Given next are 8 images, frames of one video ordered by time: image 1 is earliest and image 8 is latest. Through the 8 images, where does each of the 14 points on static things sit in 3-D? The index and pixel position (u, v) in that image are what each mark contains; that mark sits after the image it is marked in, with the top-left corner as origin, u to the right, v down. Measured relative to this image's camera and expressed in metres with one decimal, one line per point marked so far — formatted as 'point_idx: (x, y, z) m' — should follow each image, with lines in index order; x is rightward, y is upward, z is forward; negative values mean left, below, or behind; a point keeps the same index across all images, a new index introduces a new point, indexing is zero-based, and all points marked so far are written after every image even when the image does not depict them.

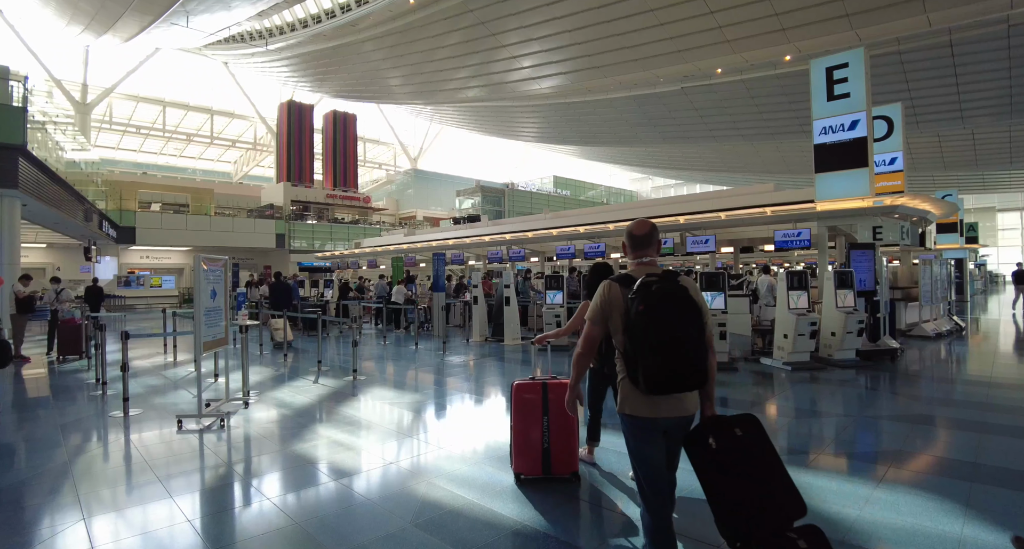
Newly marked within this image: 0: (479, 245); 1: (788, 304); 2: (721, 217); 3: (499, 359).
0: (-1.2, +1.1, +18.9) m
1: (+5.0, -0.5, +9.2) m
2: (+5.6, +1.5, +13.6) m
3: (-0.2, -1.5, +9.5) m
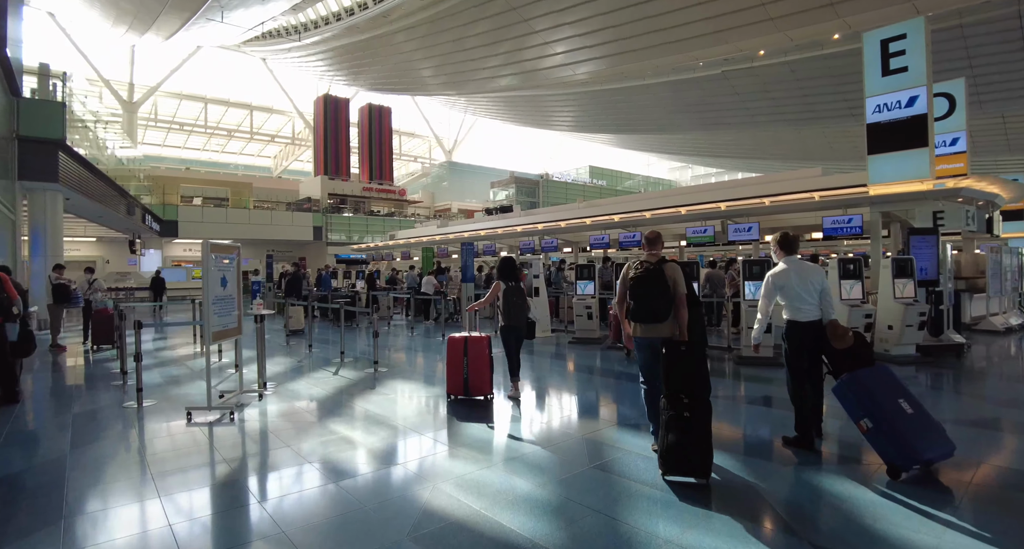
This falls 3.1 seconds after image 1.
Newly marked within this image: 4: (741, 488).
0: (0.0, +1.4, +18.6) m
1: (+5.5, -0.3, +8.6) m
2: (+6.3, +1.8, +12.8) m
3: (+0.3, -1.4, +9.2) m
4: (+1.6, -1.5, +3.7) m
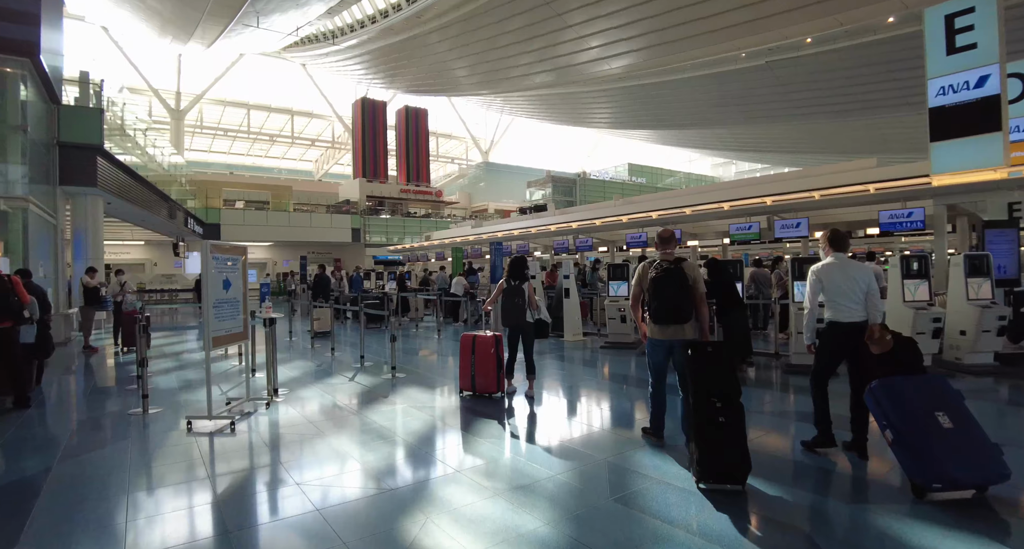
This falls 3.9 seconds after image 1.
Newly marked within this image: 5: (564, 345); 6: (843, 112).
0: (+1.2, +1.4, +18.2) m
1: (+5.9, -0.3, +7.8) m
2: (+7.1, +1.8, +12.0) m
3: (+0.9, -1.4, +8.8) m
4: (+1.7, -1.5, +3.2) m
5: (+1.0, -1.3, +9.2) m
6: (+12.5, +6.1, +19.3) m
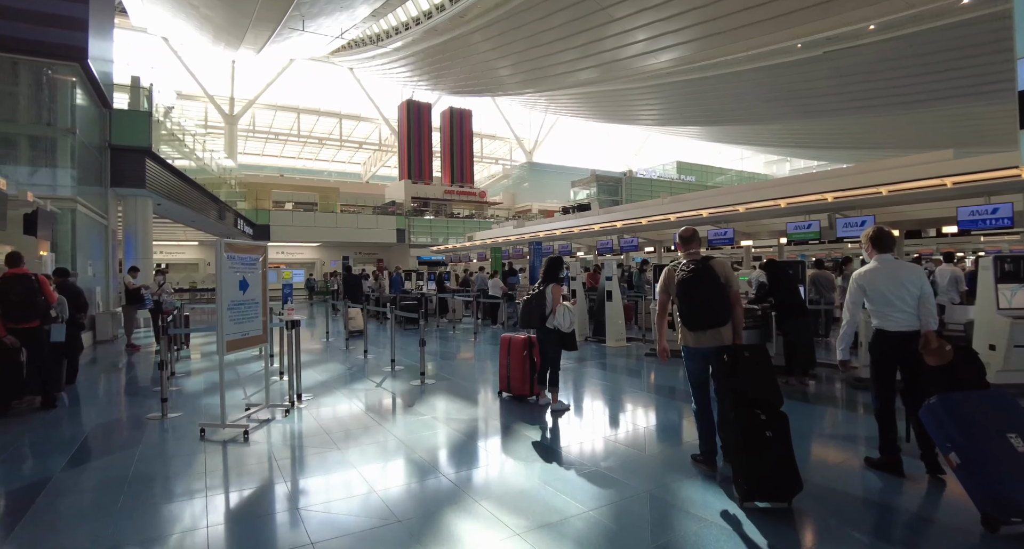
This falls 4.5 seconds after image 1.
0: (+2.6, +1.4, +17.6) m
1: (+6.5, -0.4, +6.9) m
2: (+8.0, +1.8, +10.9) m
3: (+1.5, -1.4, +8.3) m
4: (+1.9, -1.6, +2.6) m
5: (+1.6, -1.3, +8.7) m
6: (+14.0, +6.0, +17.8) m
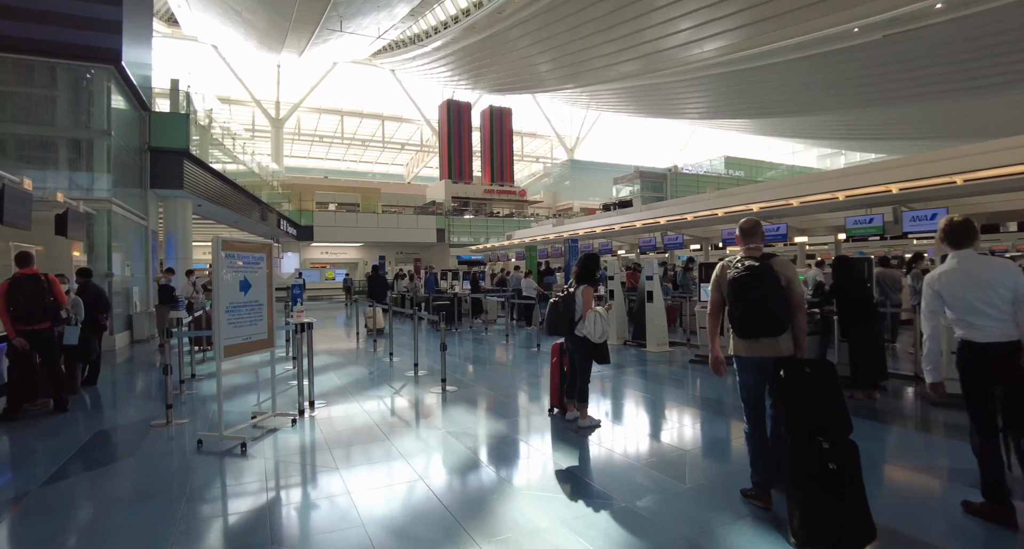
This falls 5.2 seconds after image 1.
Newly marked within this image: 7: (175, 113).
0: (+3.9, +1.4, +16.9) m
1: (+6.8, -0.3, +5.9) m
2: (+8.7, +1.8, +9.8) m
3: (+2.0, -1.4, +7.8) m
4: (+1.9, -1.6, +2.1) m
5: (+2.2, -1.3, +8.1) m
6: (+15.2, +6.1, +16.1) m
7: (-6.7, +3.2, +10.2) m
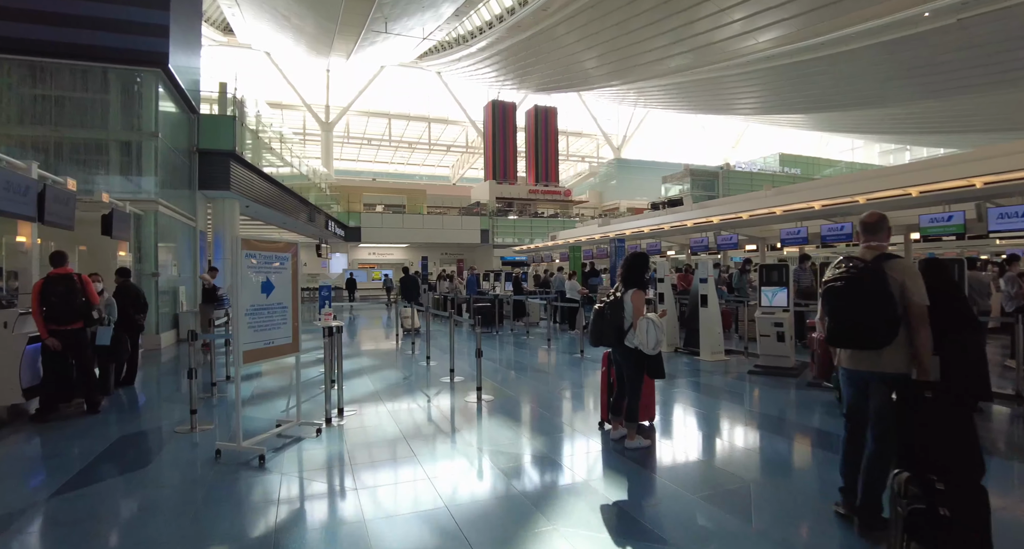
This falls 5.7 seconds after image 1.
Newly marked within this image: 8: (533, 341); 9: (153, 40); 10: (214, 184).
0: (+5.3, +1.4, +16.1) m
1: (+7.2, -0.4, +4.9) m
2: (+9.4, +1.7, +8.6) m
3: (+2.6, -1.4, +7.2) m
4: (+2.0, -1.6, +1.5) m
5: (+2.8, -1.4, +7.5) m
6: (+16.5, +6.0, +14.4) m
7: (-5.9, +3.2, +10.4) m
8: (+0.5, -1.4, +10.9) m
9: (-5.7, +3.7, +8.1) m
10: (-5.9, +1.8, +10.2) m
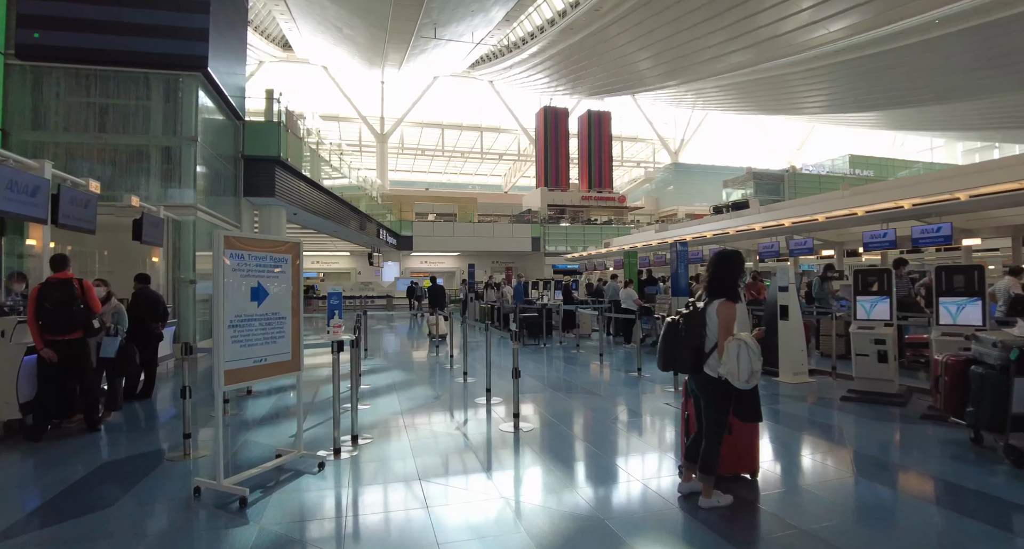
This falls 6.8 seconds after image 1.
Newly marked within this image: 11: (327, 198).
0: (+6.8, +1.1, +14.9) m
1: (+7.6, -0.4, +3.4) m
2: (+10.1, +1.6, +7.0) m
3: (+3.2, -1.5, +6.2) m
4: (+2.0, -1.6, +0.6) m
5: (+3.4, -1.5, +6.5) m
6: (+17.8, +5.8, +12.0) m
7: (-4.9, +3.1, +10.4) m
8: (+1.4, -1.6, +10.1) m
9: (-5.0, +3.6, +8.0) m
10: (-5.0, +1.7, +10.1) m
11: (-5.2, +2.2, +14.3) m
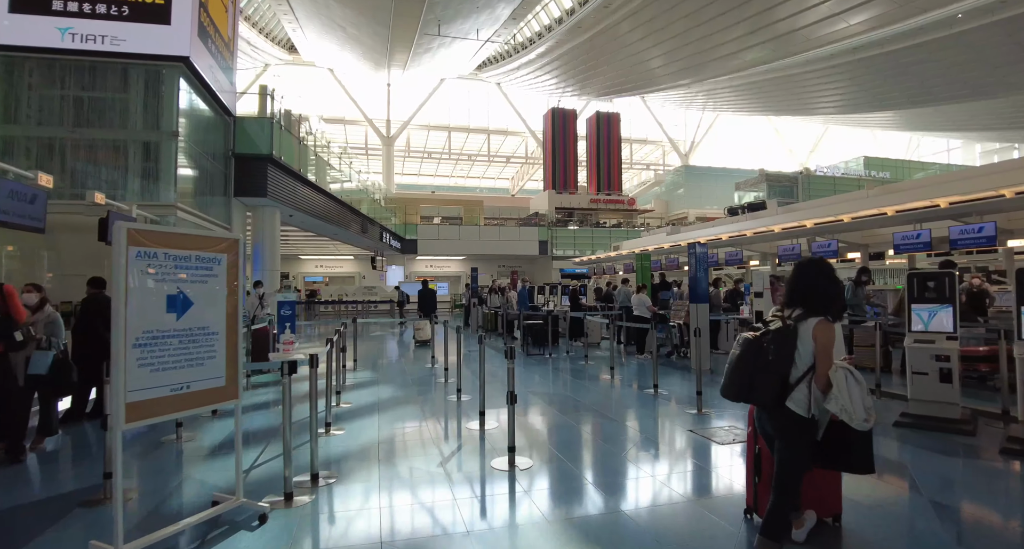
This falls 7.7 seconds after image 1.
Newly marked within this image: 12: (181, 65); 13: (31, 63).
0: (+6.9, +1.0, +14.1) m
1: (+7.5, -0.4, +2.7) m
2: (+10.2, +1.6, +6.2) m
3: (+3.2, -1.5, +5.5) m
4: (+1.9, -1.6, -0.1) m
5: (+3.4, -1.5, +5.8) m
6: (+17.9, +5.7, +11.1) m
7: (-4.8, +3.0, +9.9) m
8: (+1.5, -1.6, +9.4) m
9: (-4.9, +3.5, +7.5) m
10: (-4.9, +1.6, +9.6) m
11: (-5.0, +2.0, +13.8) m
12: (-4.9, +3.1, +7.7) m
13: (-6.9, +3.0, +7.4) m
